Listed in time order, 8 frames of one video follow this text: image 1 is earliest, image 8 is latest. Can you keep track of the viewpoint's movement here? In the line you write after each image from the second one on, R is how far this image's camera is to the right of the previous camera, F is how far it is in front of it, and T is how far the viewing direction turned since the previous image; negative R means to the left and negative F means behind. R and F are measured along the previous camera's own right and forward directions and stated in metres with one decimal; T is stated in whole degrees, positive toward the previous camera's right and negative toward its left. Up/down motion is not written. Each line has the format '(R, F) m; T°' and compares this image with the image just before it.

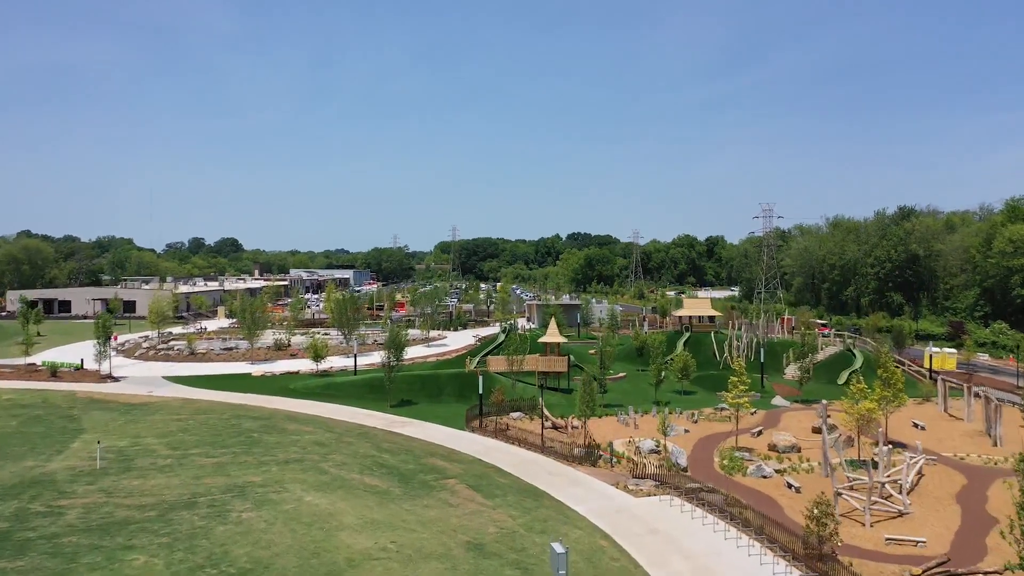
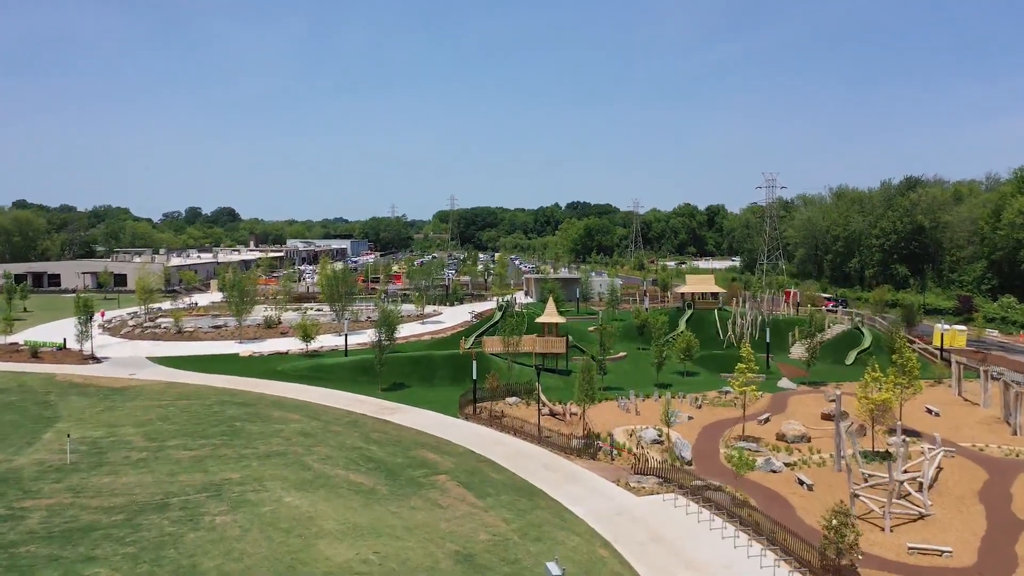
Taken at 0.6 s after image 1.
(+0.2, +1.7) m; 0°
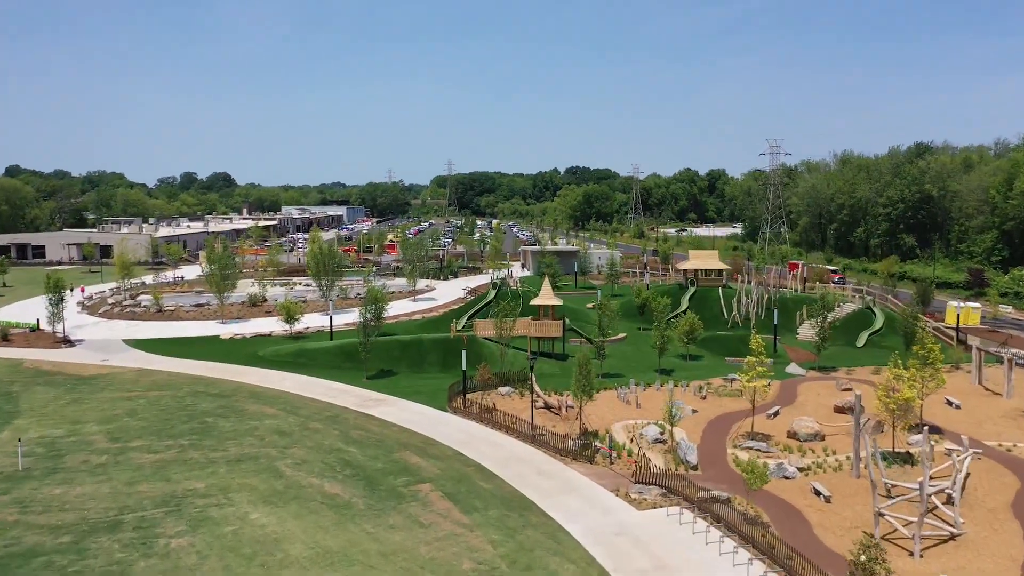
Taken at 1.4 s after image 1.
(+0.2, +2.2) m; 0°
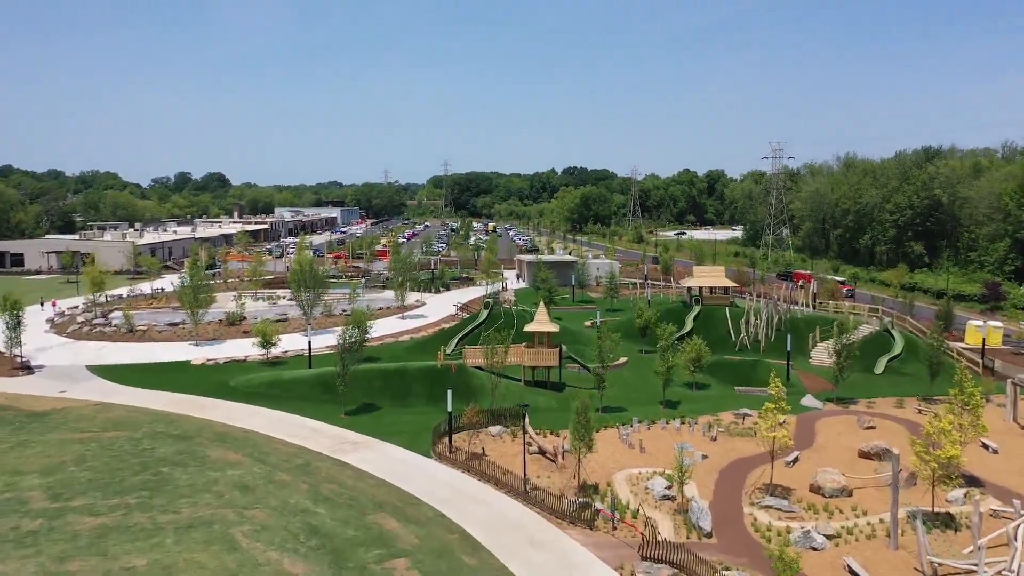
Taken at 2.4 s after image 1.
(+0.2, +2.8) m; 0°
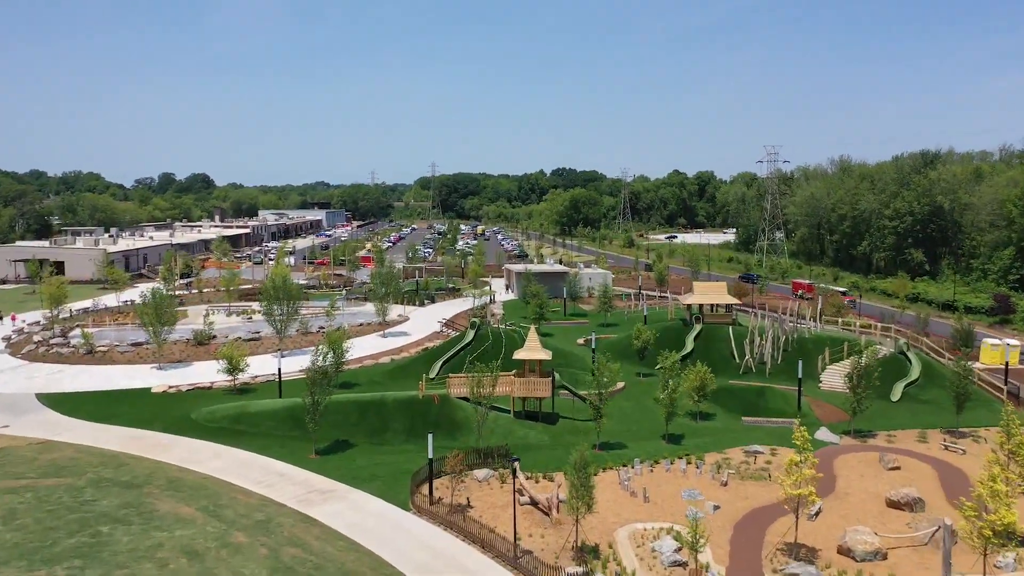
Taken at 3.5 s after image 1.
(0.0, +2.9) m; +1°
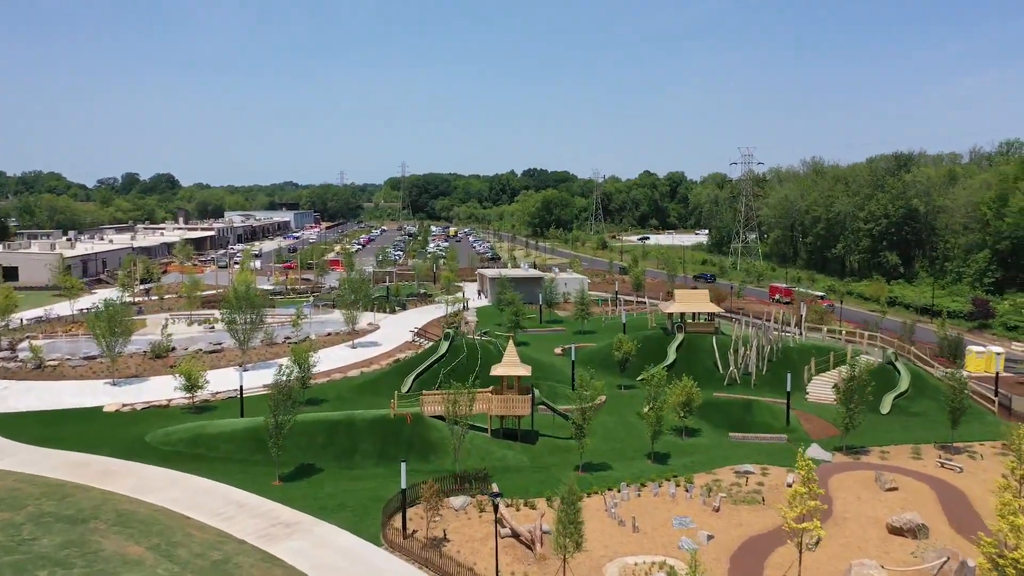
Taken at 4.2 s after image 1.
(-0.2, +1.7) m; +2°
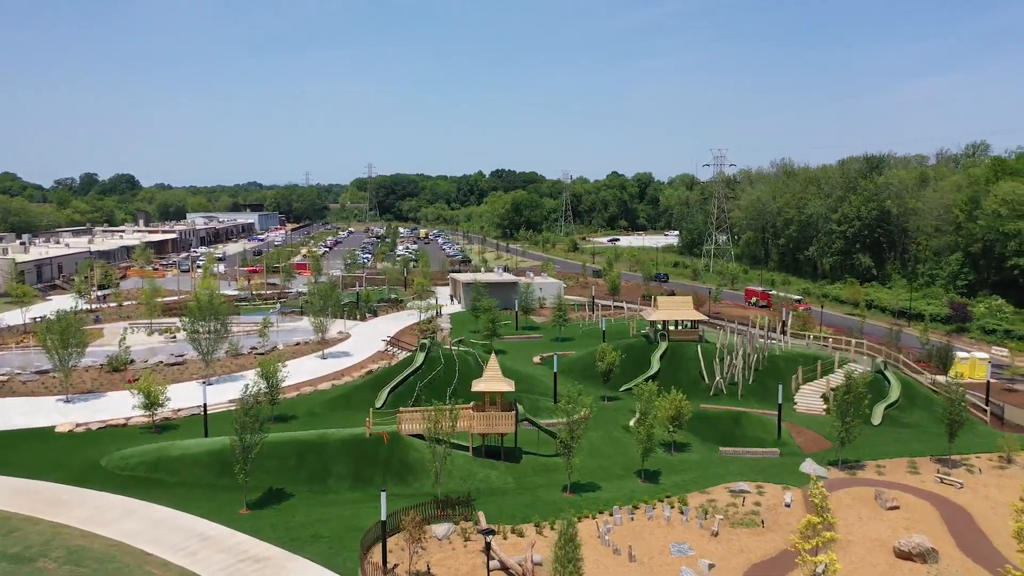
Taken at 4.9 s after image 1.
(-0.5, +1.5) m; +2°
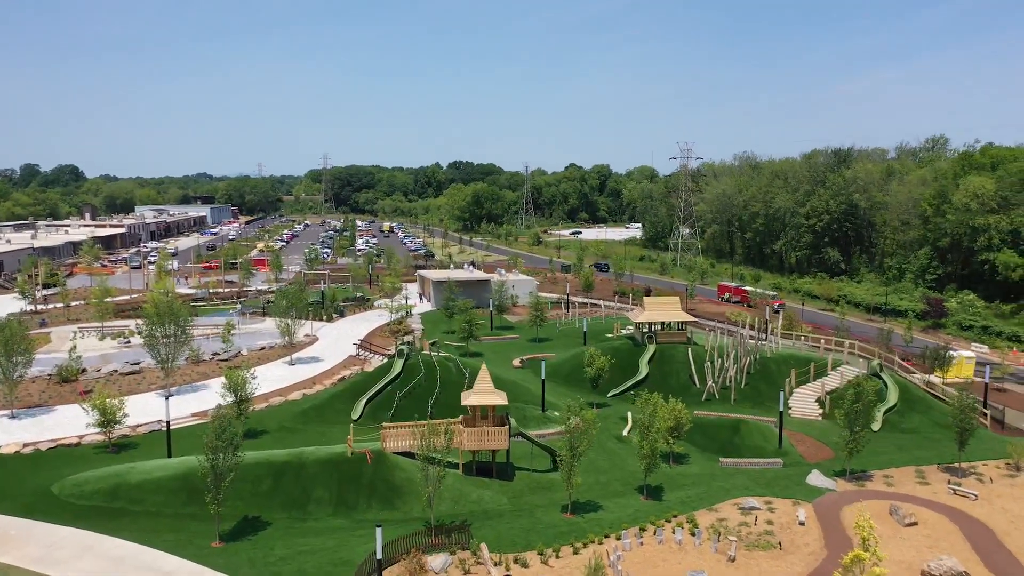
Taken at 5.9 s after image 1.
(-1.2, +1.9) m; +3°
